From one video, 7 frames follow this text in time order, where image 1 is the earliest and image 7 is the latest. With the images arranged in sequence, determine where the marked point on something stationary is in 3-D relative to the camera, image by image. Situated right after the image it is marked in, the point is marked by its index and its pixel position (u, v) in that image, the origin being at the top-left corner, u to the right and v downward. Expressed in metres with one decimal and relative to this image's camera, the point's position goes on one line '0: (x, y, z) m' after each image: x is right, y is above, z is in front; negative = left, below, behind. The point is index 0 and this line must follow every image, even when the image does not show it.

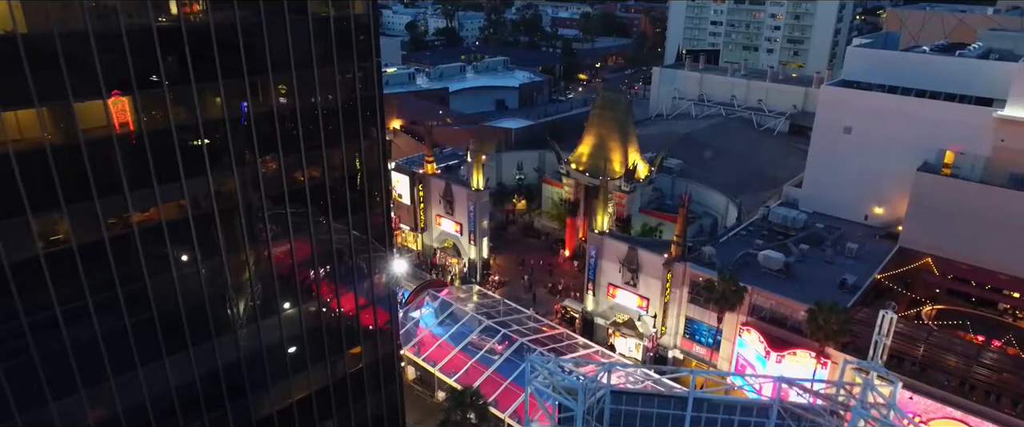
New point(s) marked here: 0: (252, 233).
0: (-8.4, -0.8, +20.0) m
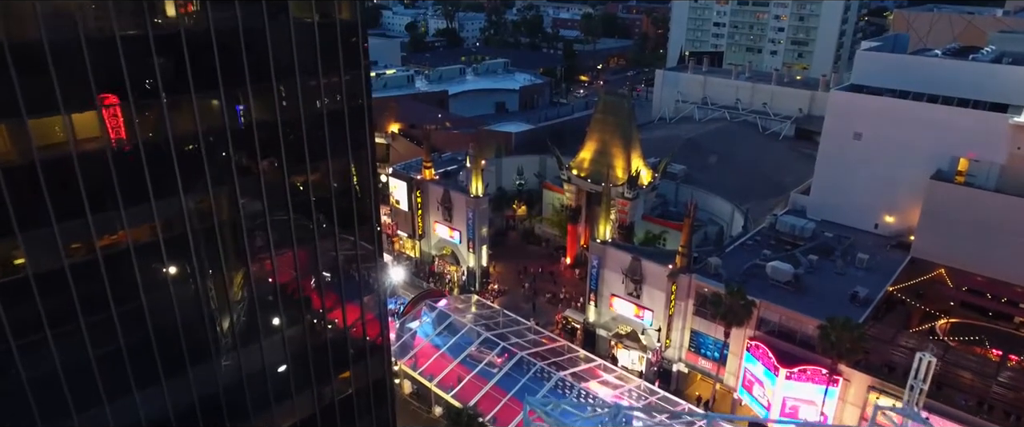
0: (-8.4, -1.3, +19.0) m
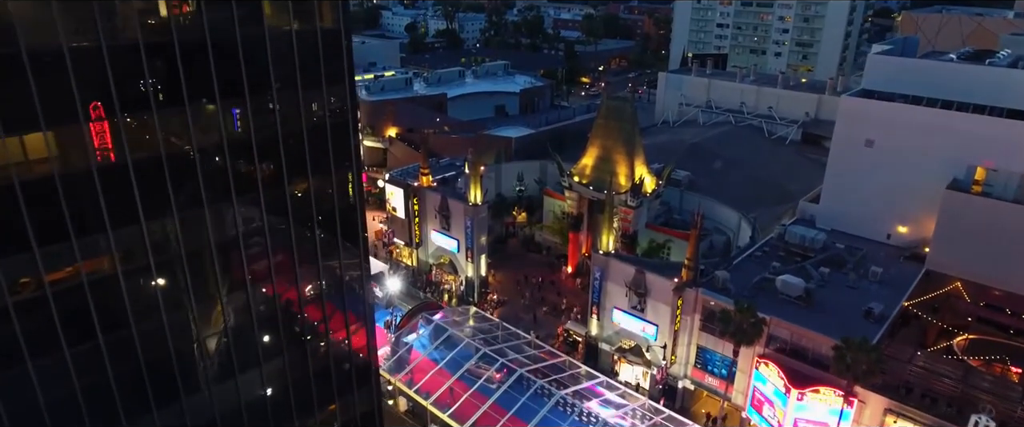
0: (-8.5, -1.8, +17.7) m
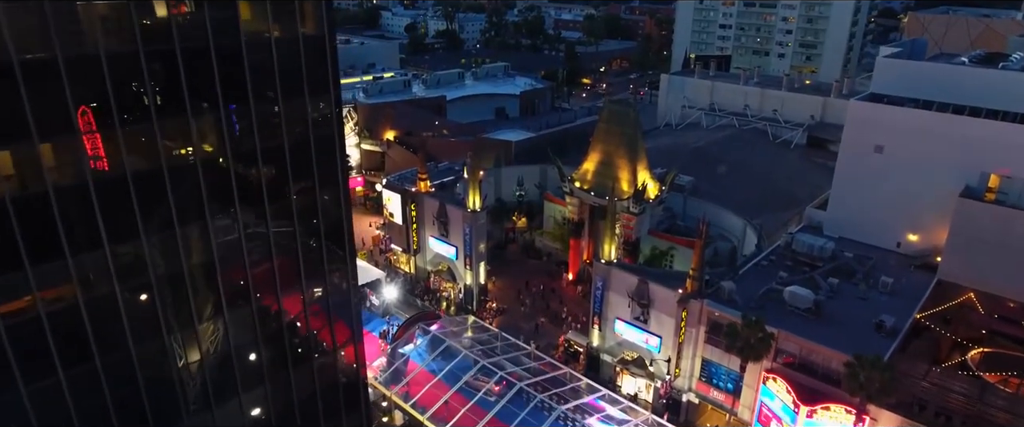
0: (-8.5, -2.2, +16.8) m
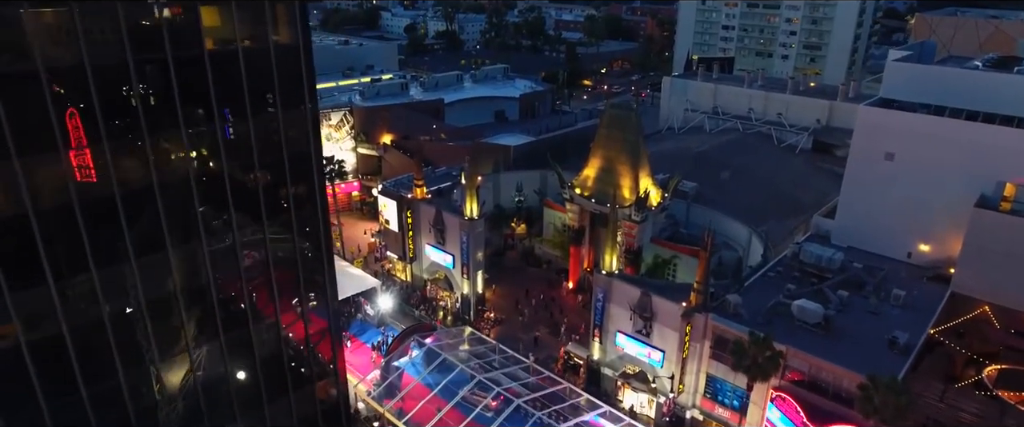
0: (-8.6, -2.7, +15.7) m
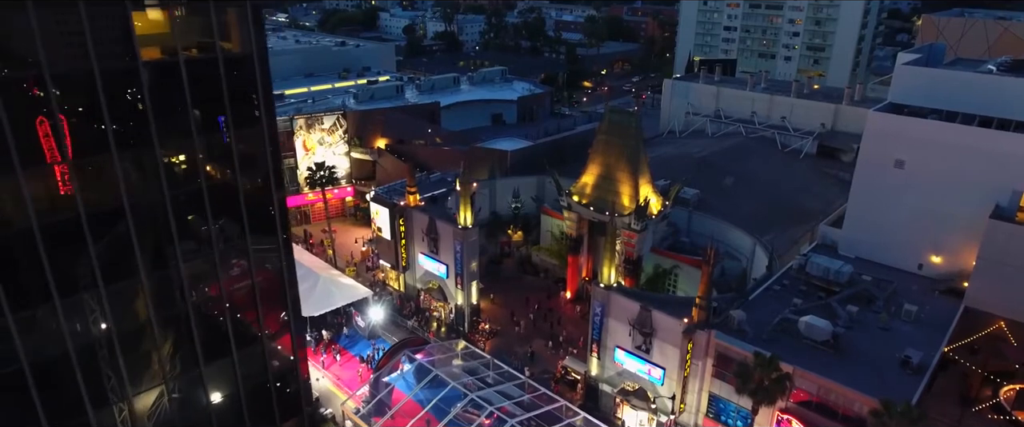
0: (-9.0, -3.2, +14.4) m
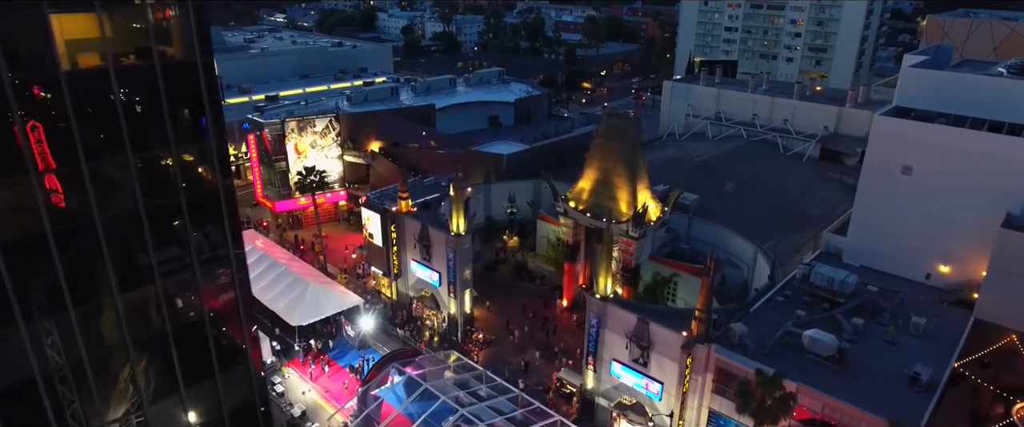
0: (-9.3, -3.5, +13.4) m
